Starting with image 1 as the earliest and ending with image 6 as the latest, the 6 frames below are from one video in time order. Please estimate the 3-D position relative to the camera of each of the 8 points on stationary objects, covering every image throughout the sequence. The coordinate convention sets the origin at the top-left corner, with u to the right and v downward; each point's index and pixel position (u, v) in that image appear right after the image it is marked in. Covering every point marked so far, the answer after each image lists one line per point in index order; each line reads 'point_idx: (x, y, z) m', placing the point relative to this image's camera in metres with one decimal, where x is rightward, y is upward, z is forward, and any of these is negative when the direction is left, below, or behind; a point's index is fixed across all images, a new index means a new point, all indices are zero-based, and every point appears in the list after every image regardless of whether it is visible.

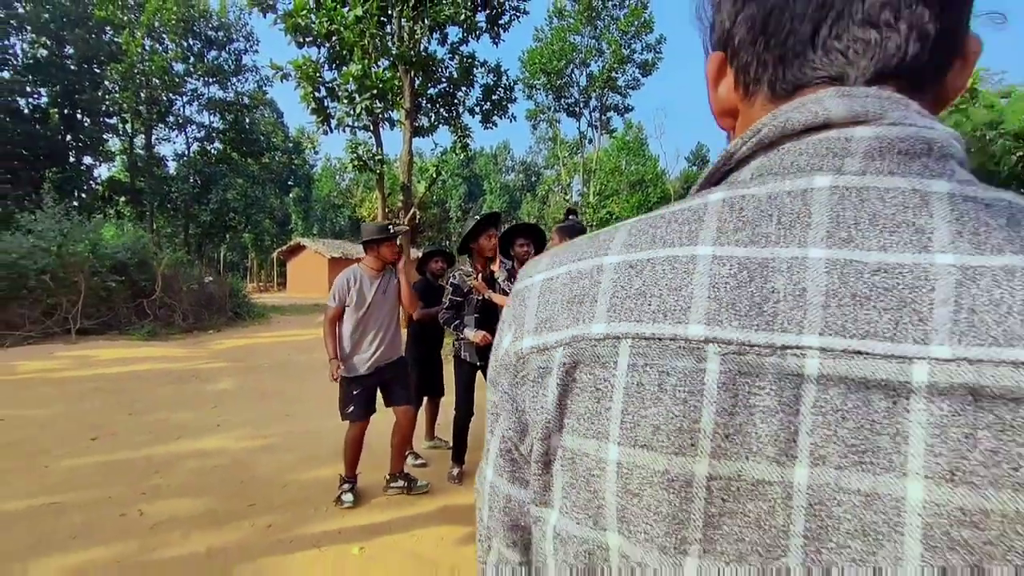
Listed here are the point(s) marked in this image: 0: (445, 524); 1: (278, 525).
0: (-0.4, -1.5, +3.7) m
1: (-1.5, -1.5, +3.7) m
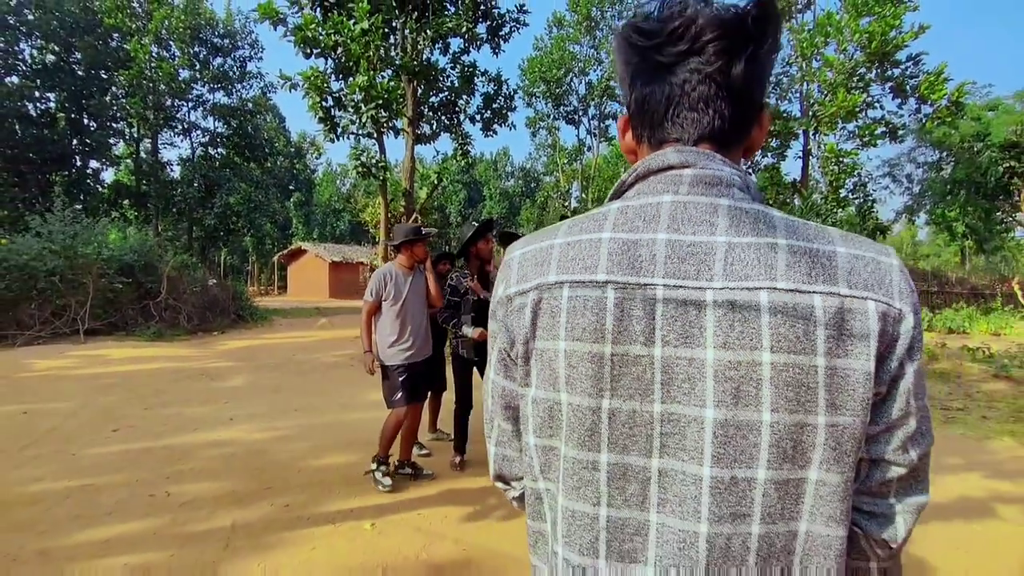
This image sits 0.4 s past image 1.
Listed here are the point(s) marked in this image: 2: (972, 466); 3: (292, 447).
0: (-0.4, -1.5, +4.1) m
1: (-1.5, -1.5, +4.0) m
2: (+4.0, -1.5, +5.1) m
3: (-2.0, -1.5, +5.4) m
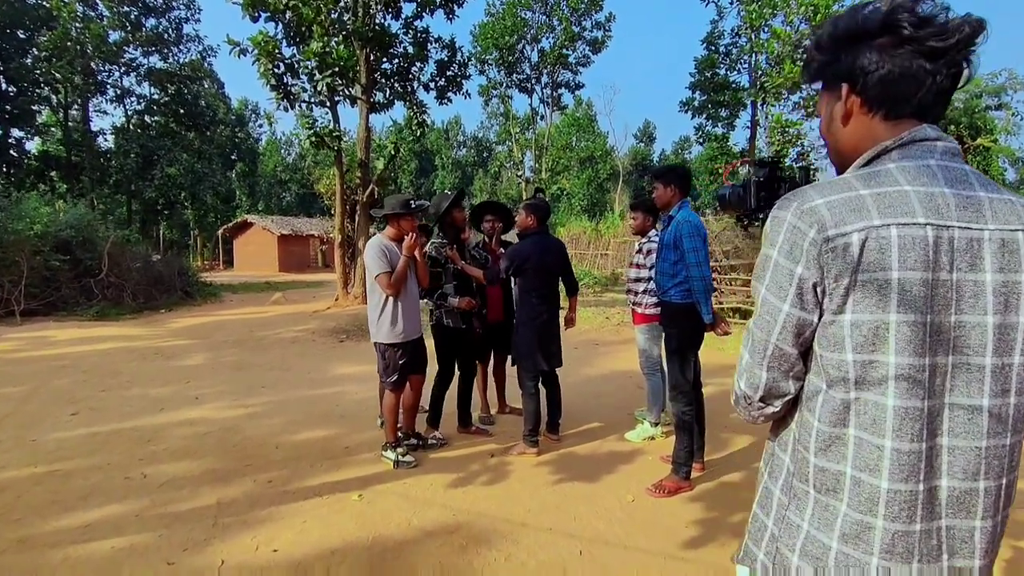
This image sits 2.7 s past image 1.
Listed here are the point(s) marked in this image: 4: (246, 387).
0: (-0.6, -1.3, +4.2) m
1: (-1.6, -1.3, +4.0) m
2: (+3.8, -1.2, +5.6) m
3: (-2.3, -1.3, +5.4) m
4: (-3.2, -1.2, +6.9) m
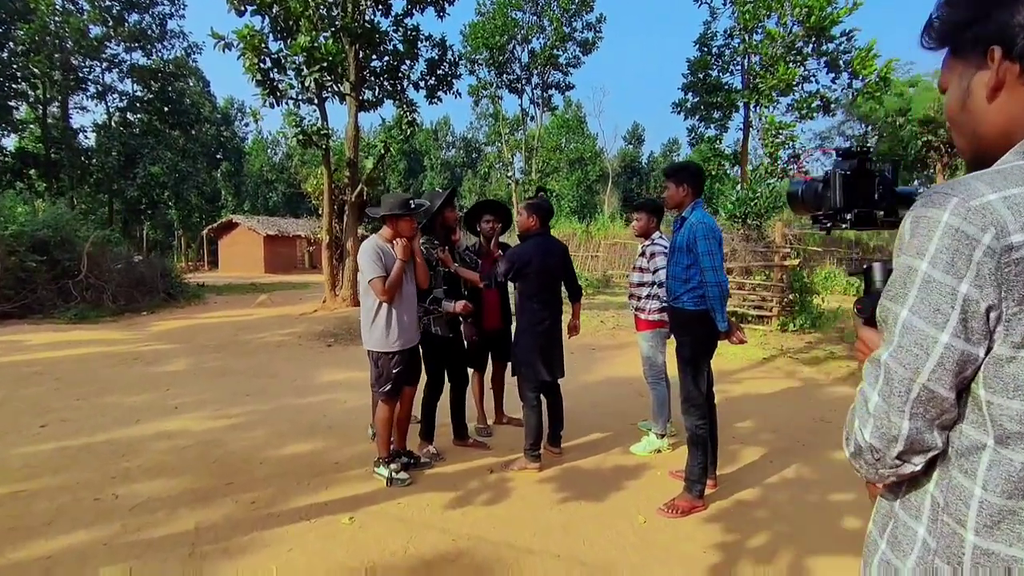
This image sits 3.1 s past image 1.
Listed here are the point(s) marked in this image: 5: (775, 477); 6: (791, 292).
0: (-0.6, -1.4, +3.9) m
1: (-1.6, -1.4, +3.8) m
2: (+3.8, -1.3, +5.4) m
3: (-2.3, -1.3, +5.1) m
4: (-3.2, -1.2, +6.6) m
5: (+1.9, -1.4, +4.2) m
6: (+4.9, -0.1, +10.3) m
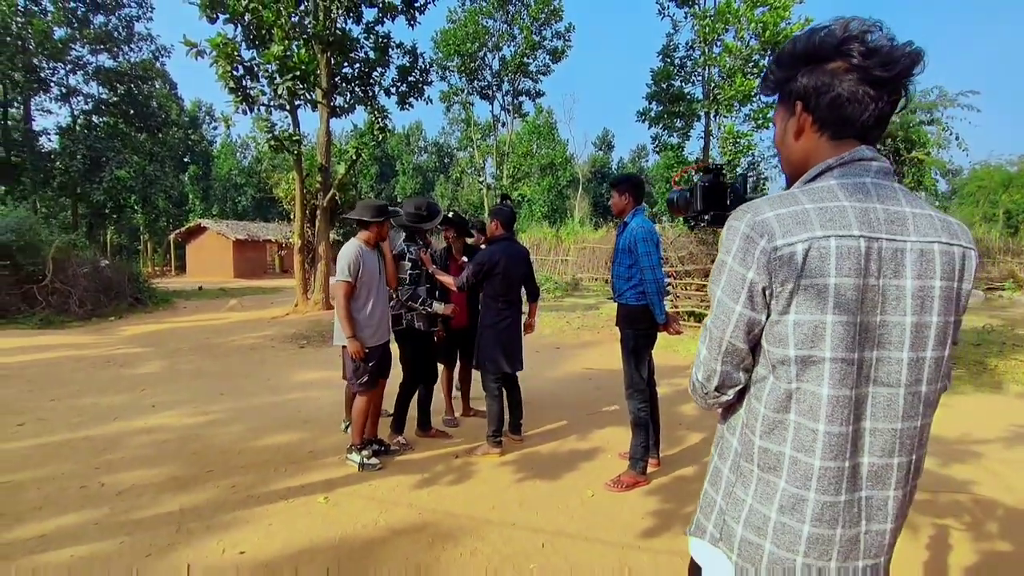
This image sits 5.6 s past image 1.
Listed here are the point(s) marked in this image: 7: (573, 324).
0: (-0.8, -1.4, +4.2) m
1: (-1.9, -1.4, +4.1) m
2: (+3.4, -1.3, +5.9) m
3: (-2.6, -1.3, +5.3) m
4: (-3.6, -1.2, +6.8) m
5: (+1.6, -1.4, +4.7) m
6: (+4.3, -0.1, +10.8) m
7: (+1.2, -0.7, +11.9) m
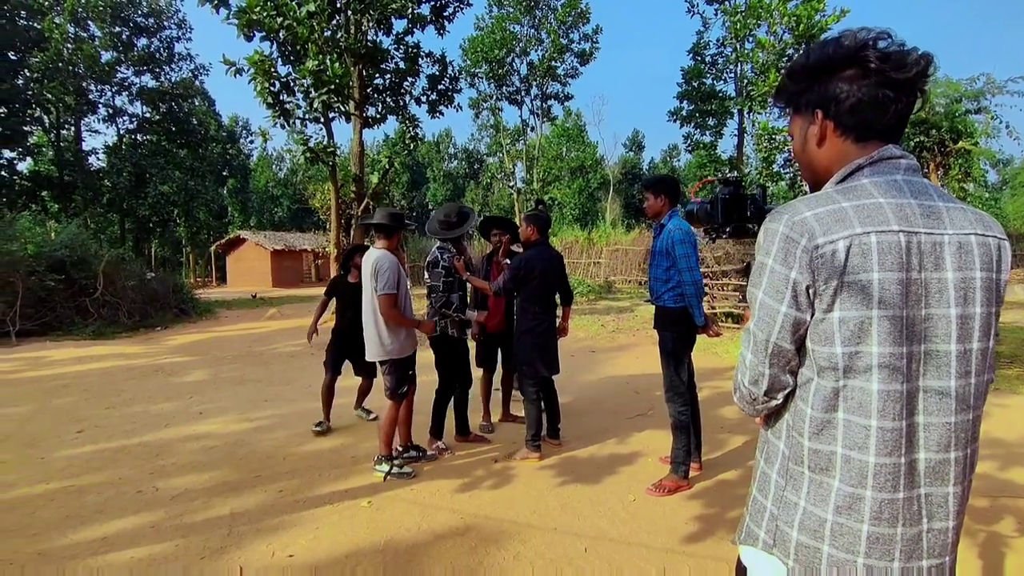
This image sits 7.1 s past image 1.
0: (-0.5, -1.4, +4.3) m
1: (-1.6, -1.4, +4.1) m
2: (+3.8, -1.2, +5.7) m
3: (-2.3, -1.4, +5.5) m
4: (-3.2, -1.4, +7.0) m
5: (+1.9, -1.4, +4.6) m
6: (+4.9, -0.1, +10.6) m
7: (+1.9, -0.8, +11.8) m
